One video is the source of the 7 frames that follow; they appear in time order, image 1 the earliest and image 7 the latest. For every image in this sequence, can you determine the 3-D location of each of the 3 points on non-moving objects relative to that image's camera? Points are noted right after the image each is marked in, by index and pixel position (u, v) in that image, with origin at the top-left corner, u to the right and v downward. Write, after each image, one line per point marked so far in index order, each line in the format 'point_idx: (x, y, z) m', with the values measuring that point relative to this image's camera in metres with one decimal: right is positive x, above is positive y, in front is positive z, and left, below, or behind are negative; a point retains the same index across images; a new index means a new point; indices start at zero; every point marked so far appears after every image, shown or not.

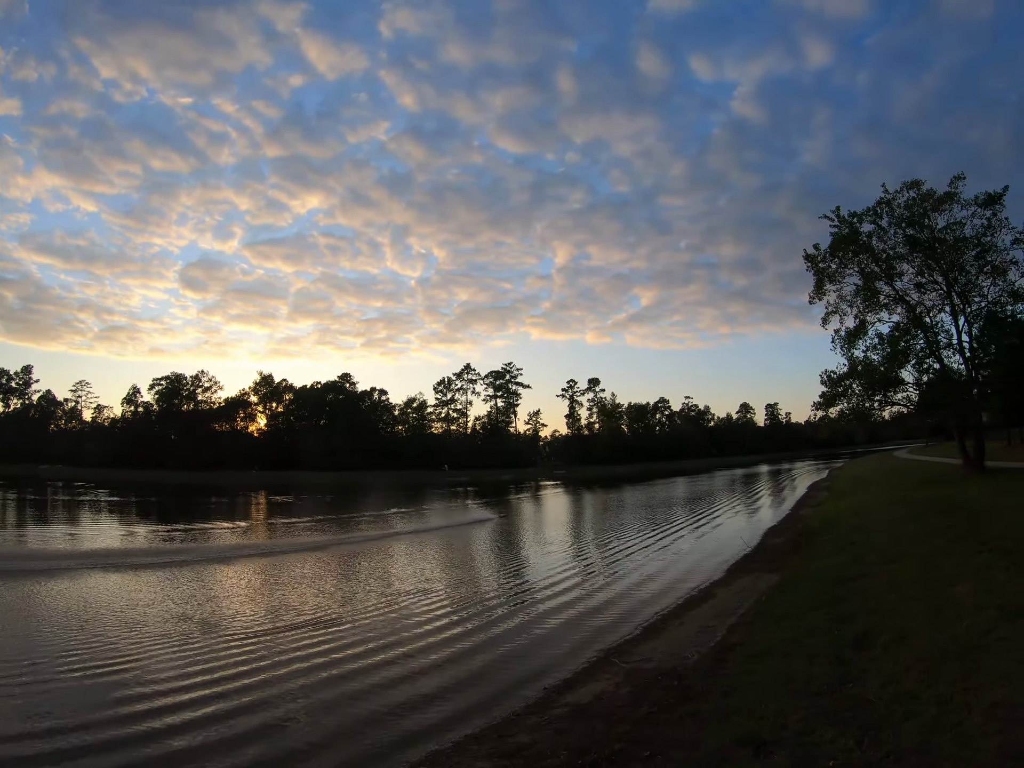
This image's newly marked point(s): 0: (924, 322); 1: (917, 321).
0: (+7.7, +1.3, +19.6) m
1: (+7.5, +1.3, +19.5) m
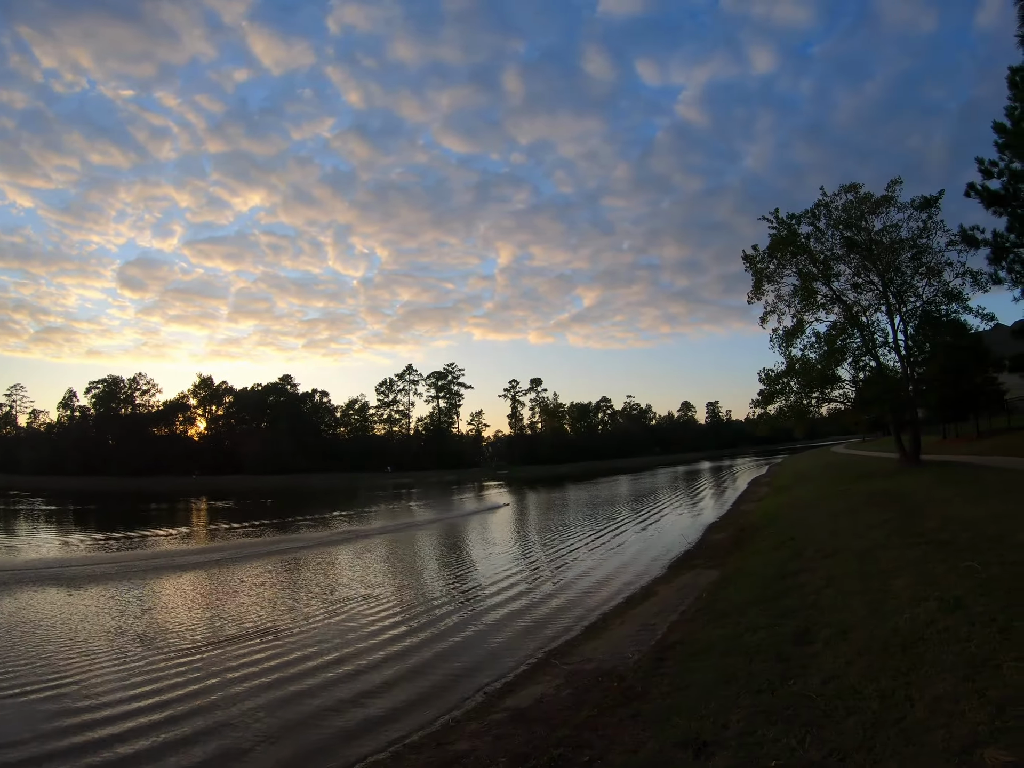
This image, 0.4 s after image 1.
0: (+6.7, +1.3, +20.1) m
1: (+6.5, +1.3, +19.9) m
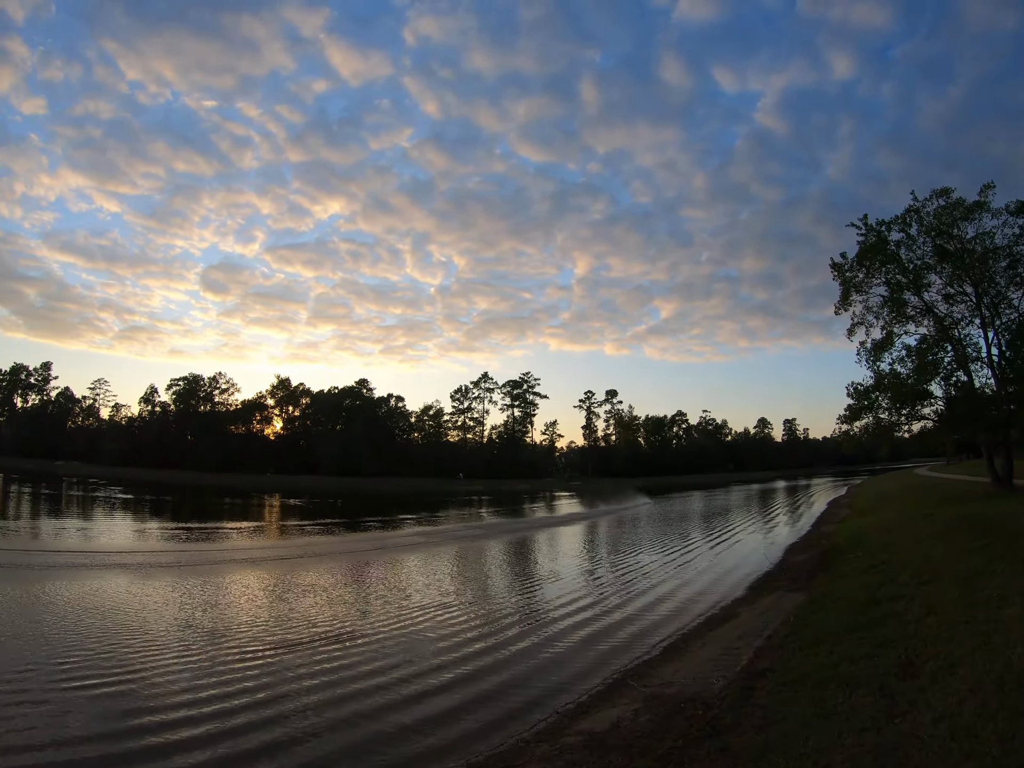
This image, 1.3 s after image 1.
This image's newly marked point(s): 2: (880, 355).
0: (+8.0, +0.9, +19.4) m
1: (+7.8, +0.9, +19.3) m
2: (+6.8, +0.6, +20.0) m
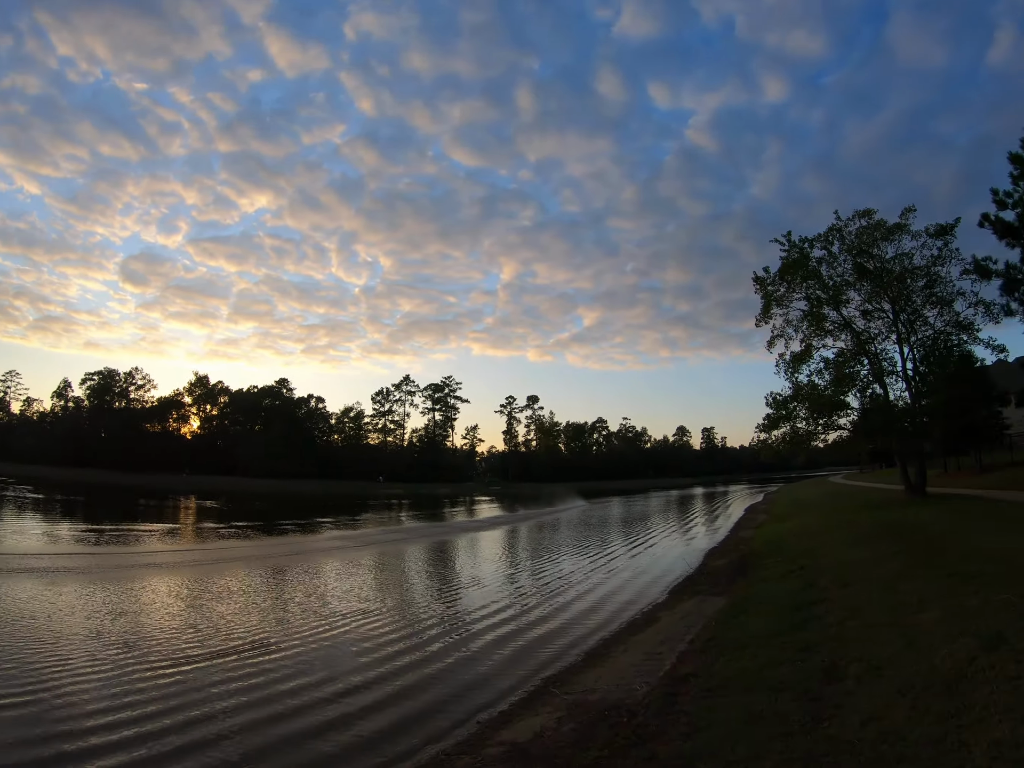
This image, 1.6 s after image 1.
0: (+6.7, +0.6, +19.9) m
1: (+6.5, +0.7, +19.8) m
2: (+5.4, +0.3, +20.4) m
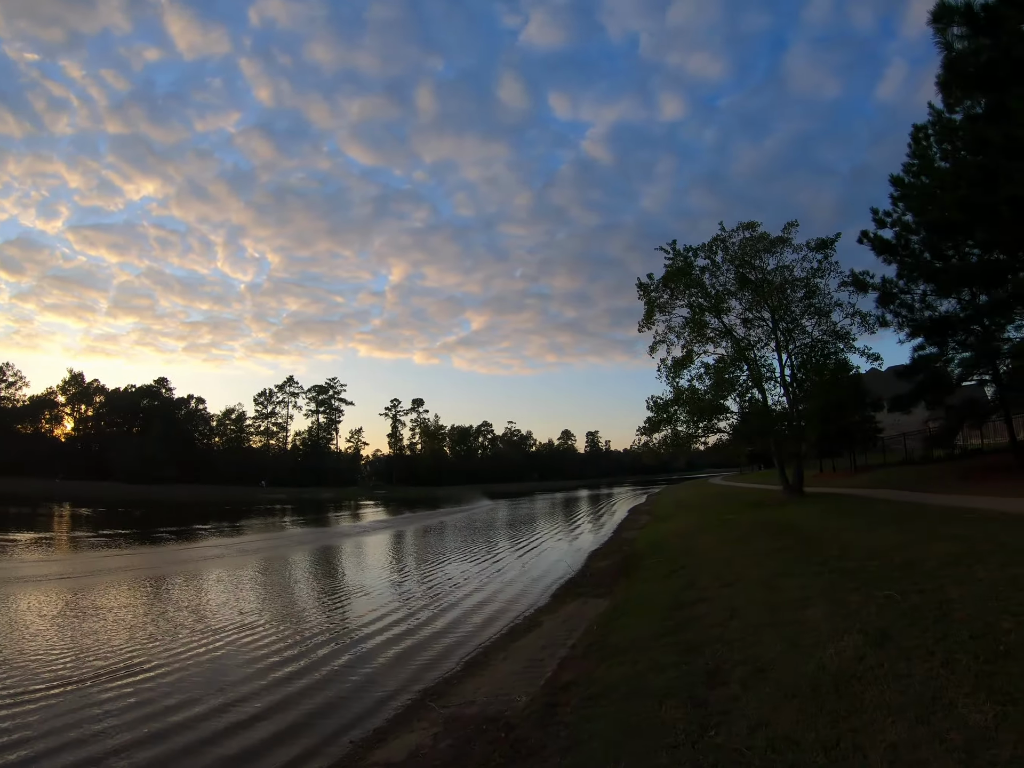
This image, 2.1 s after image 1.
0: (+4.6, +0.6, +20.4) m
1: (+4.5, +0.6, +20.3) m
2: (+3.3, +0.2, +20.8) m
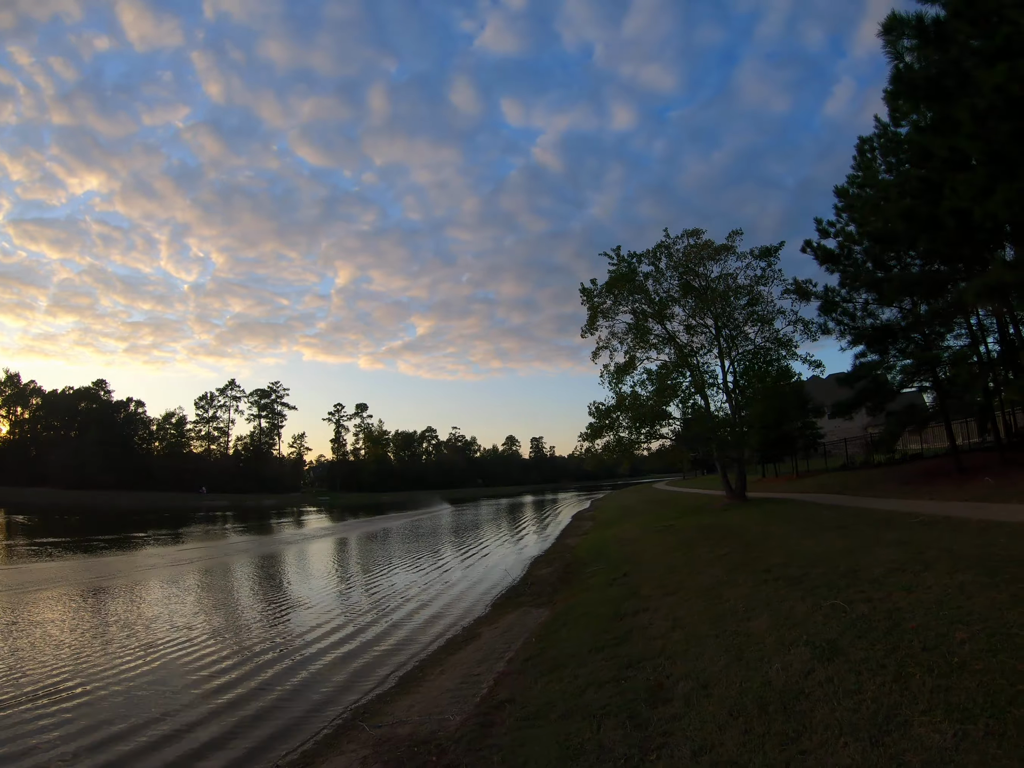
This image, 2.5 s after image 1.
0: (+3.6, +0.5, +20.5) m
1: (+3.4, +0.5, +20.4) m
2: (+2.3, +0.1, +20.9) m
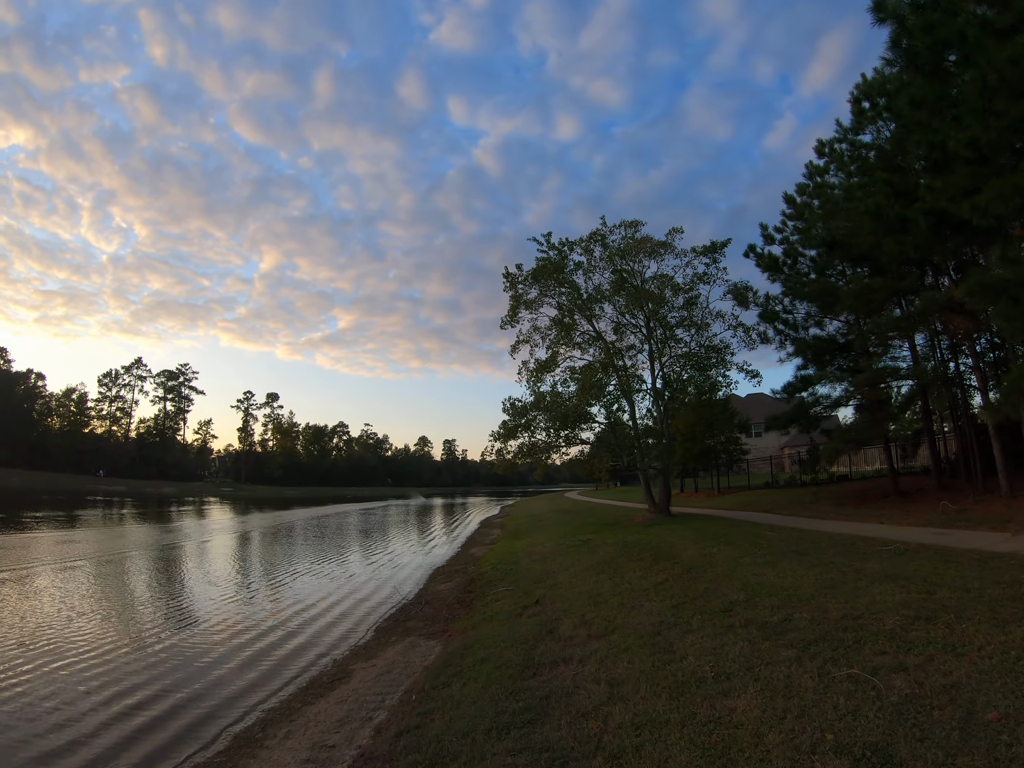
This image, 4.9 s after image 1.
0: (+2.0, +0.3, +20.2) m
1: (+1.8, +0.3, +20.0) m
2: (+0.6, 0.0, +20.5) m
